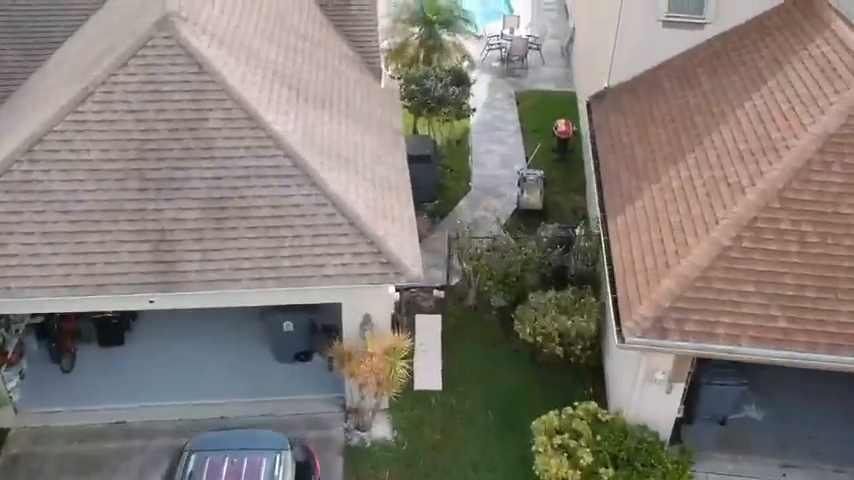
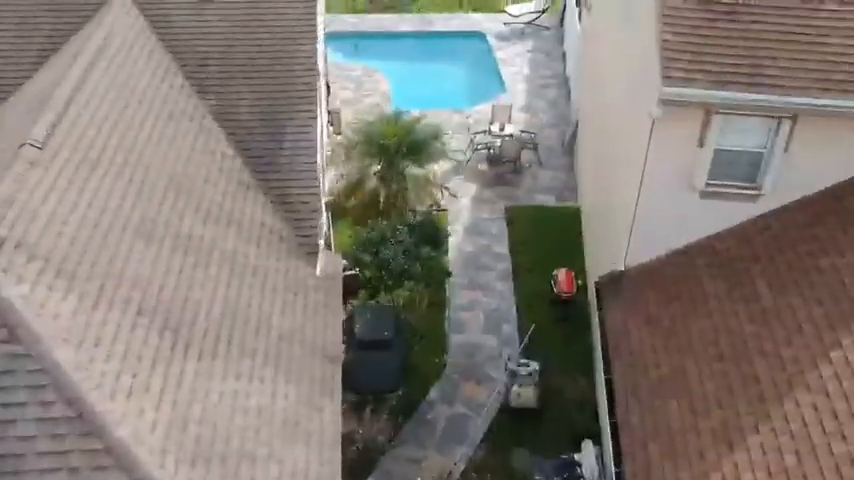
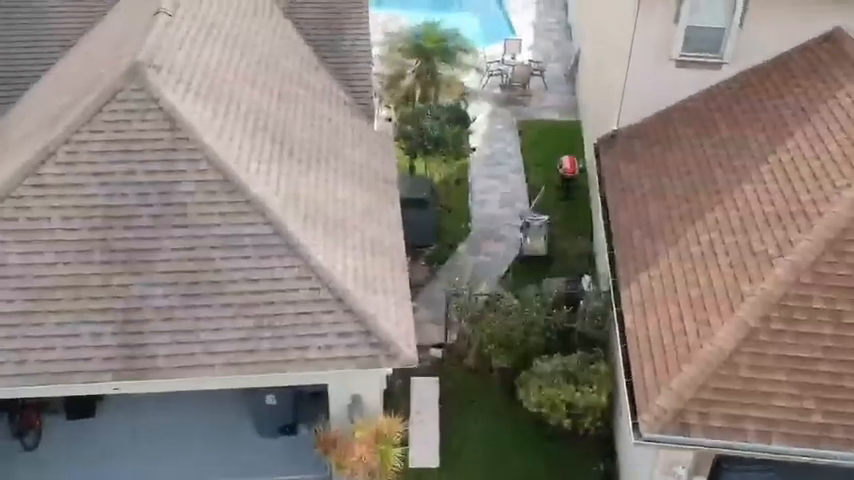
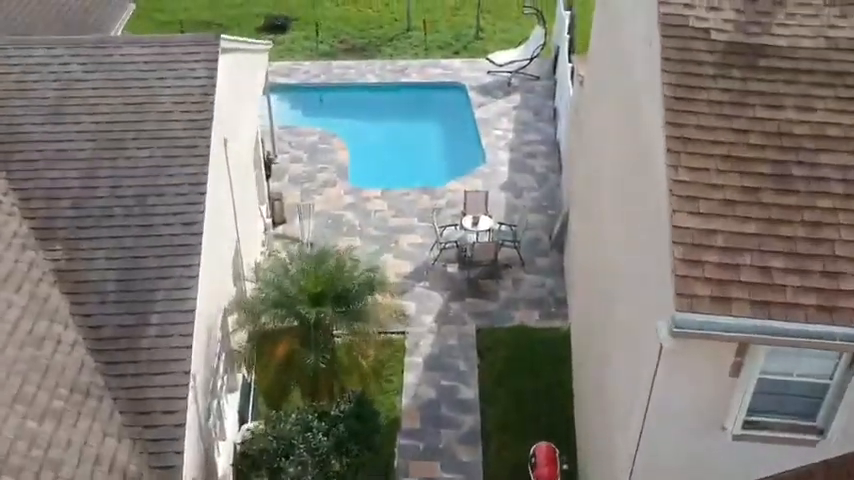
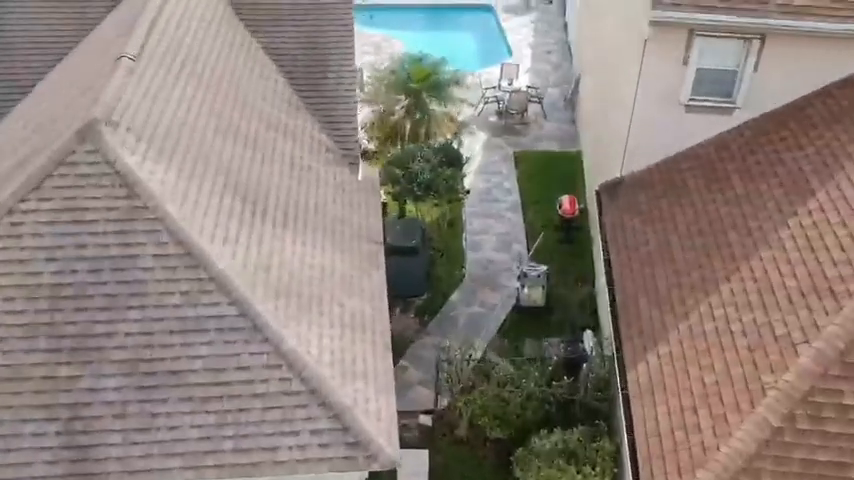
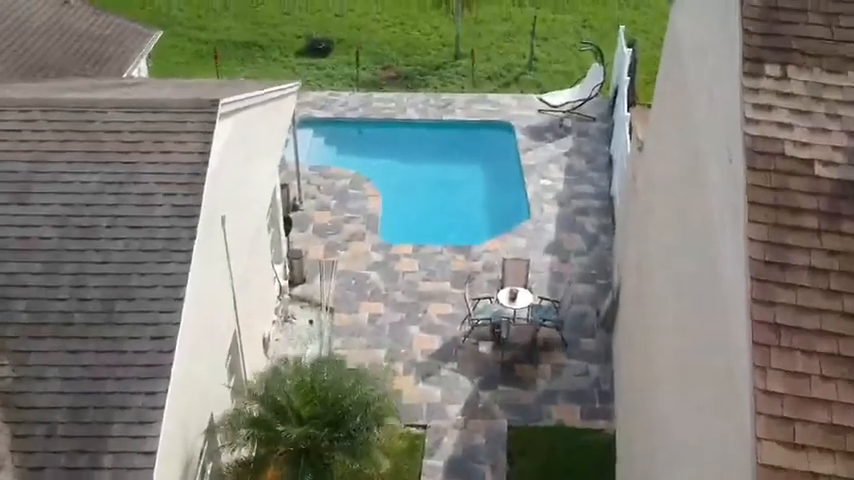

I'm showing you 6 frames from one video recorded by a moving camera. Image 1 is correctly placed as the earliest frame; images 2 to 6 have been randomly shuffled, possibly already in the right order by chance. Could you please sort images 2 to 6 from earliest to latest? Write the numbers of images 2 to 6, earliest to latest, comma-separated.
3, 5, 2, 4, 6
